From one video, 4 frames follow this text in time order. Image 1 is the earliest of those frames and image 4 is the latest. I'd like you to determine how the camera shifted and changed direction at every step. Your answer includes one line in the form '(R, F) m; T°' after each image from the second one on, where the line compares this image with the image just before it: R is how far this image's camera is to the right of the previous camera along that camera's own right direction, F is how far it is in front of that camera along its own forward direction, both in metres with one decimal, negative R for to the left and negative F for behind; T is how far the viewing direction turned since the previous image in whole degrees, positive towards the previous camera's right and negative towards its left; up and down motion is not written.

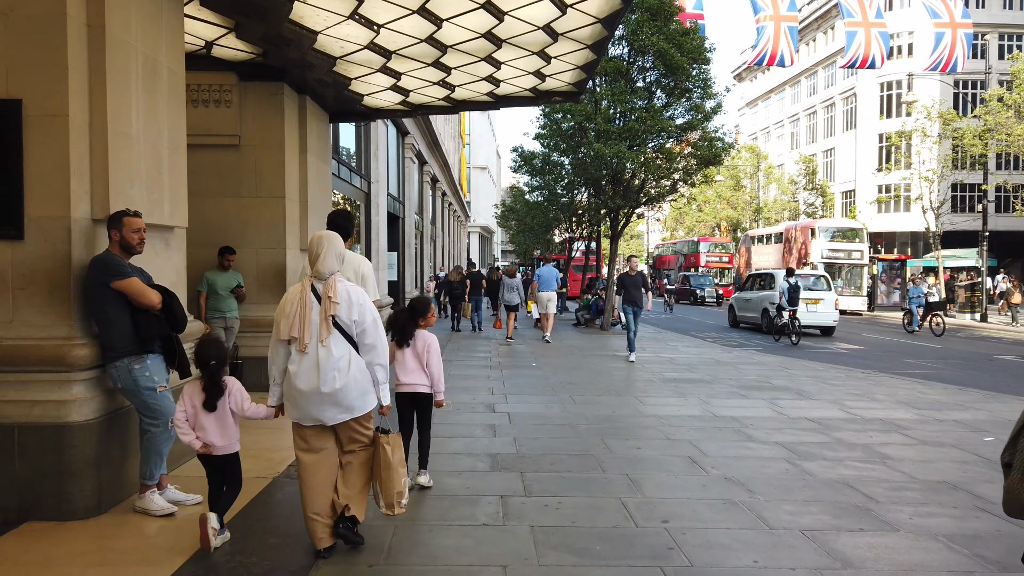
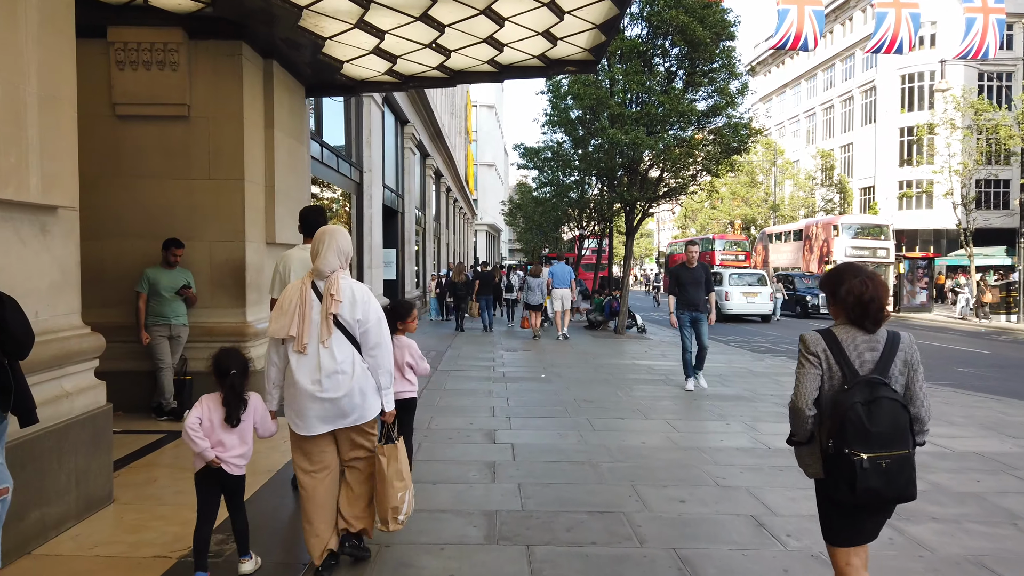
(0.0, +1.4) m; -1°
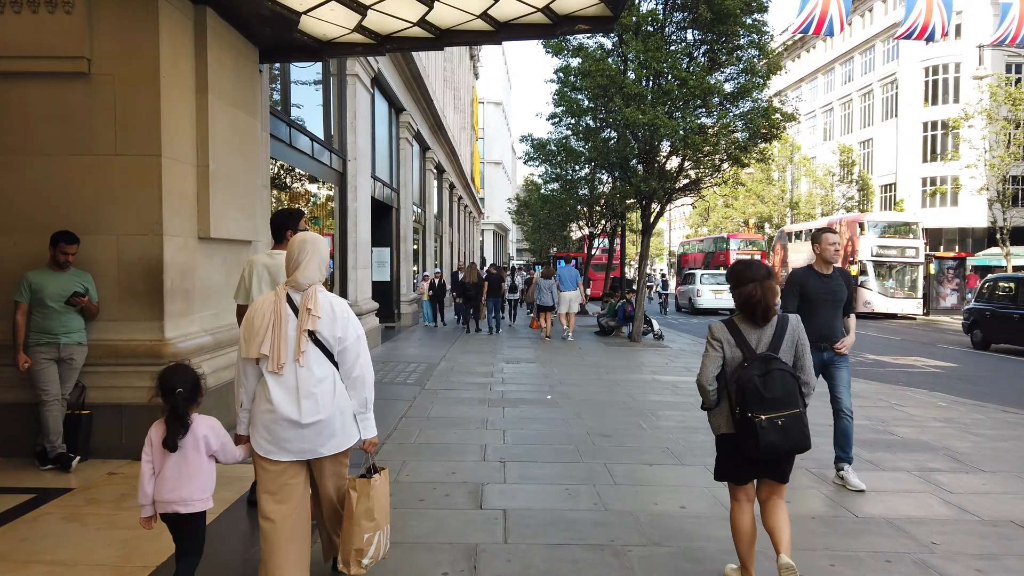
(+0.1, +1.6) m; -1°
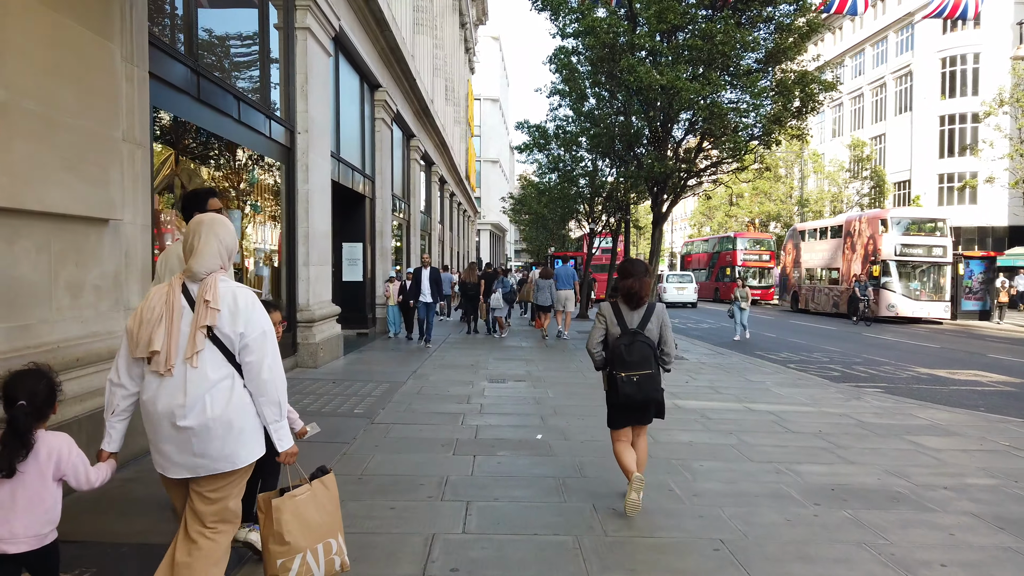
(+0.2, +2.2) m; 0°
